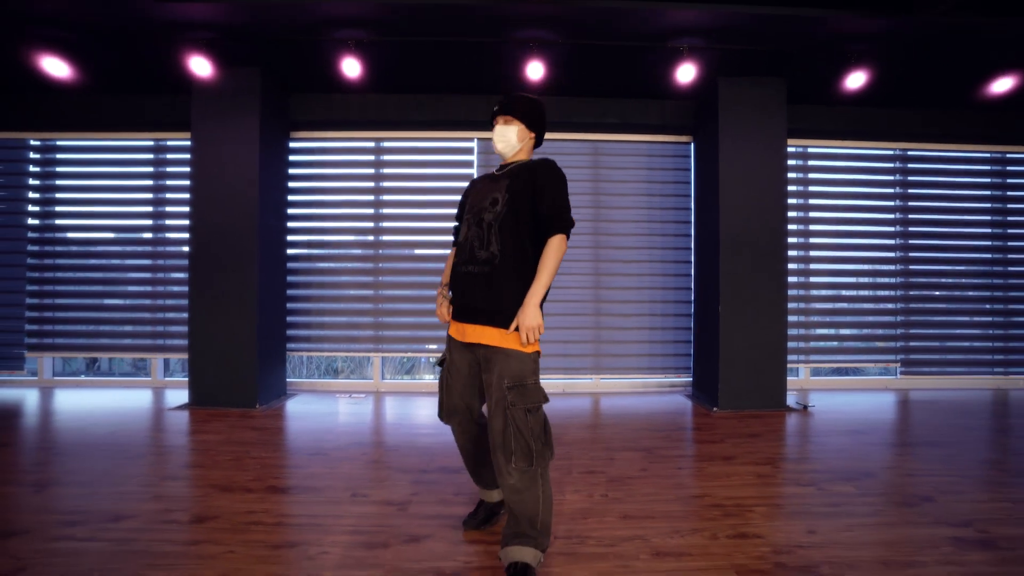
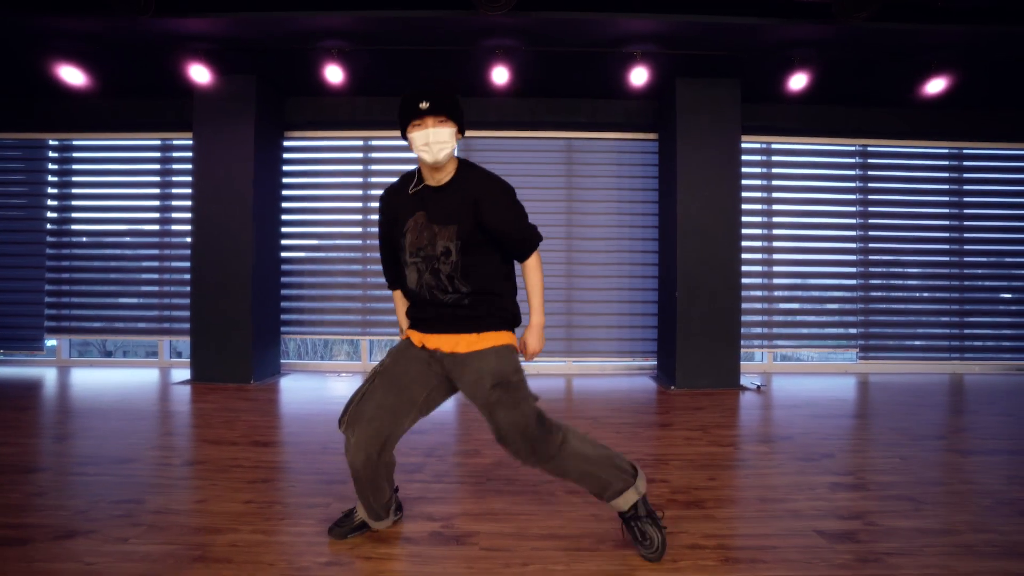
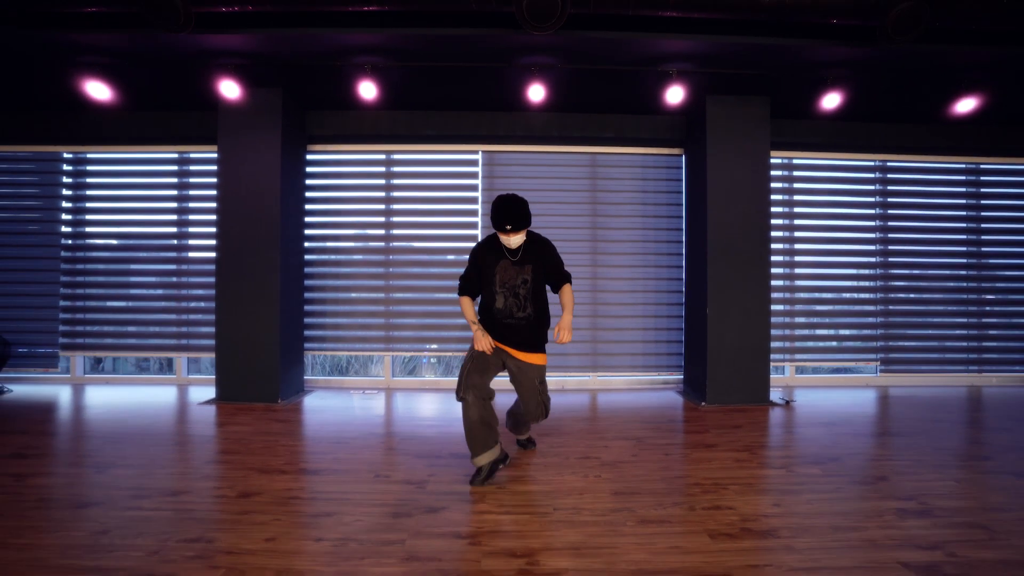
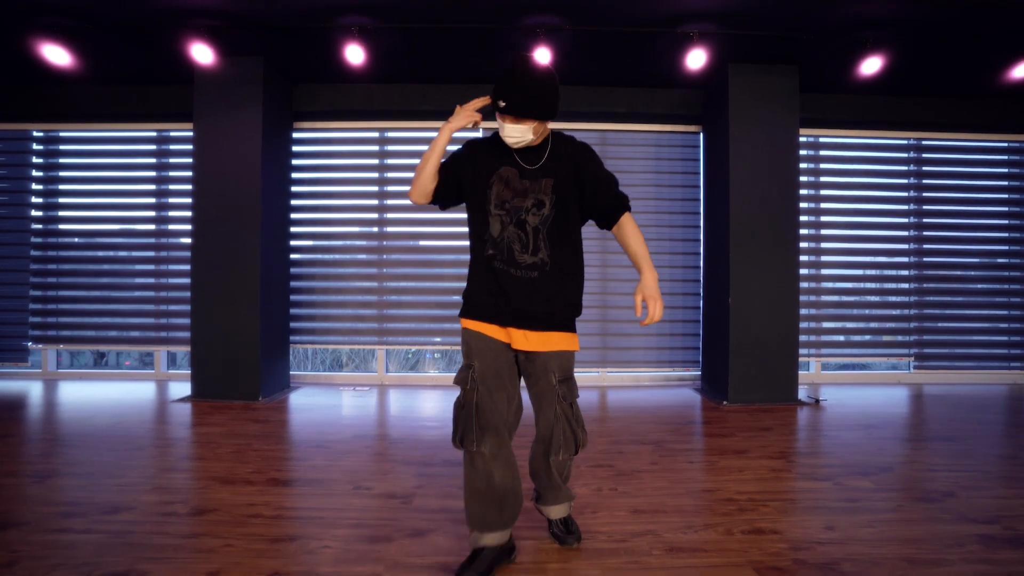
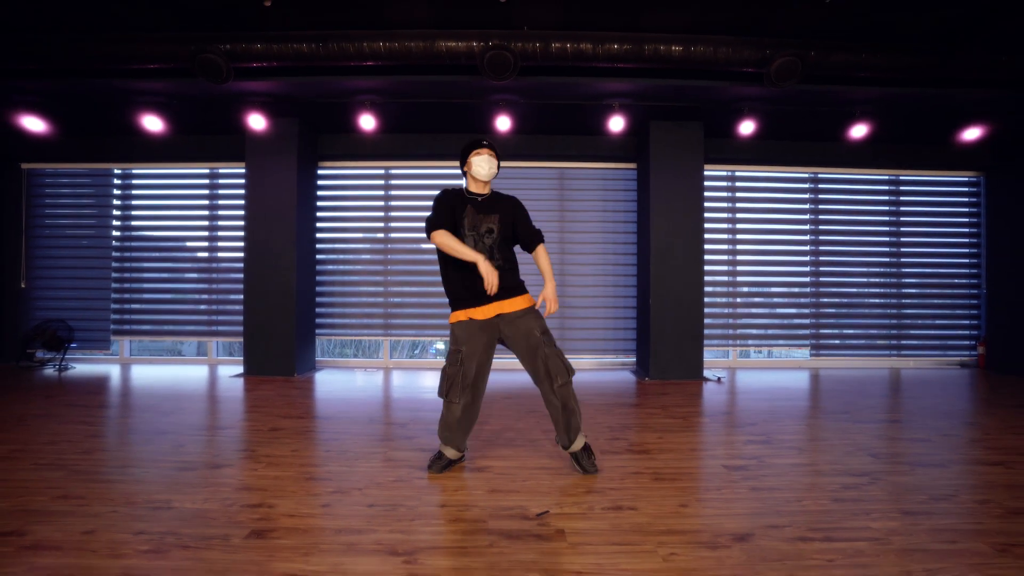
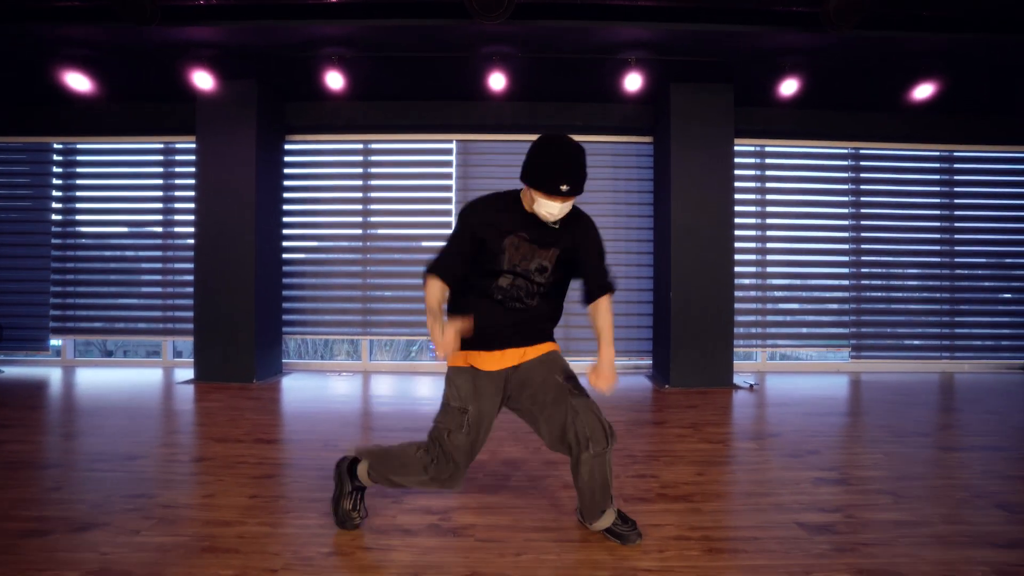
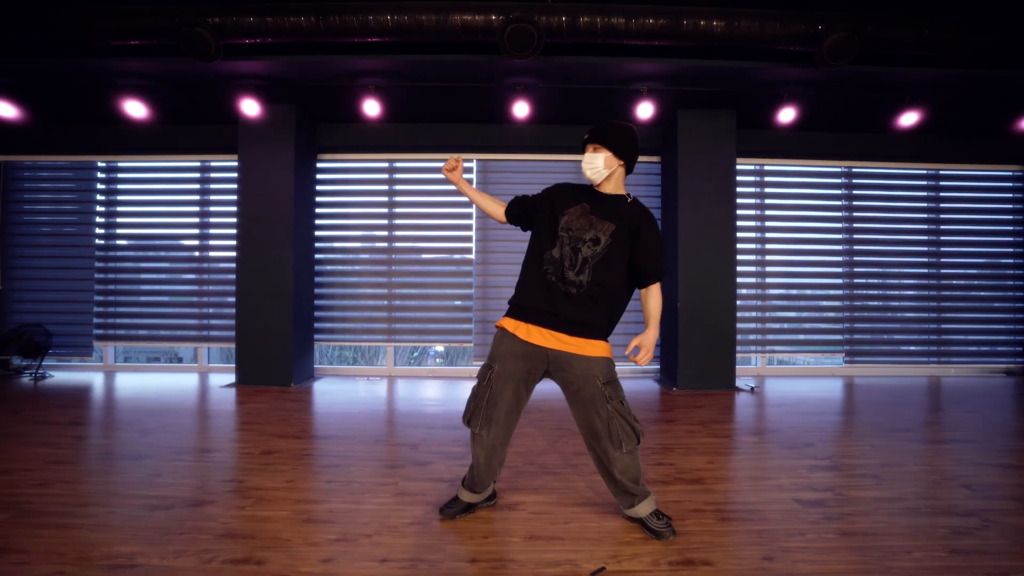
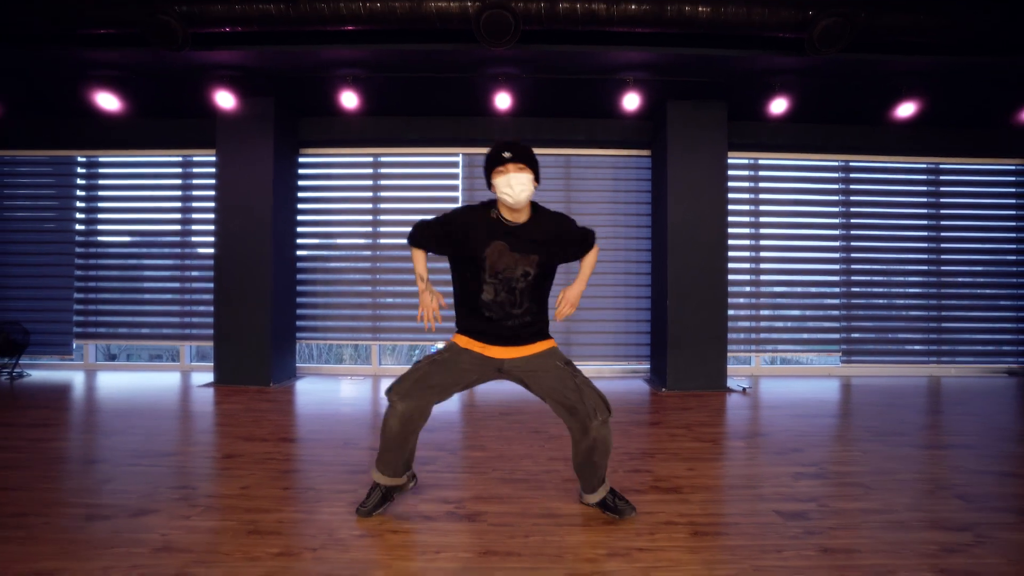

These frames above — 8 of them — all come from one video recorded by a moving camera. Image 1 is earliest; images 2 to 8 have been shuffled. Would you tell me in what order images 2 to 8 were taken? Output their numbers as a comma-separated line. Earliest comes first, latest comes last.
3, 4, 7, 5, 6, 2, 8
